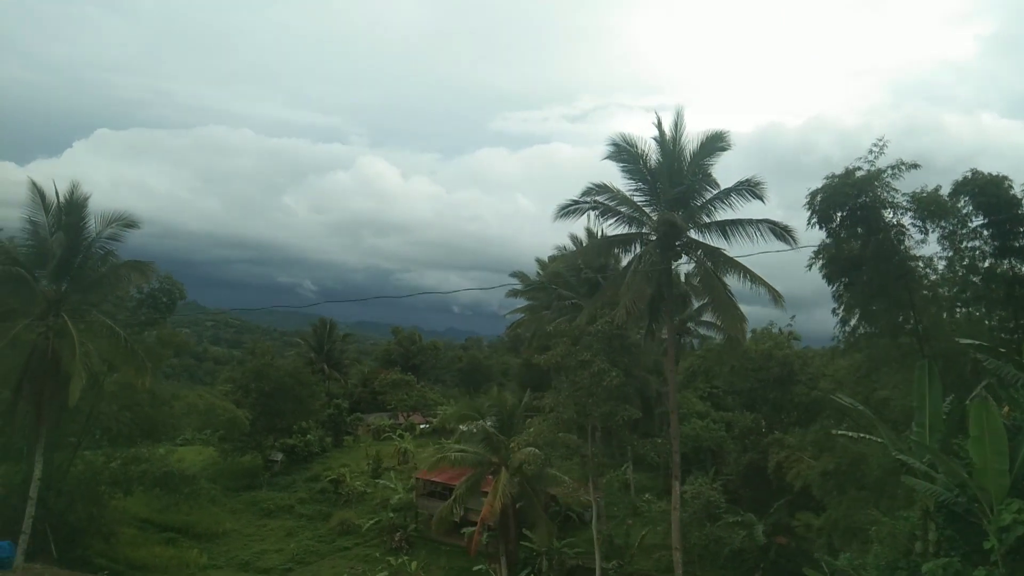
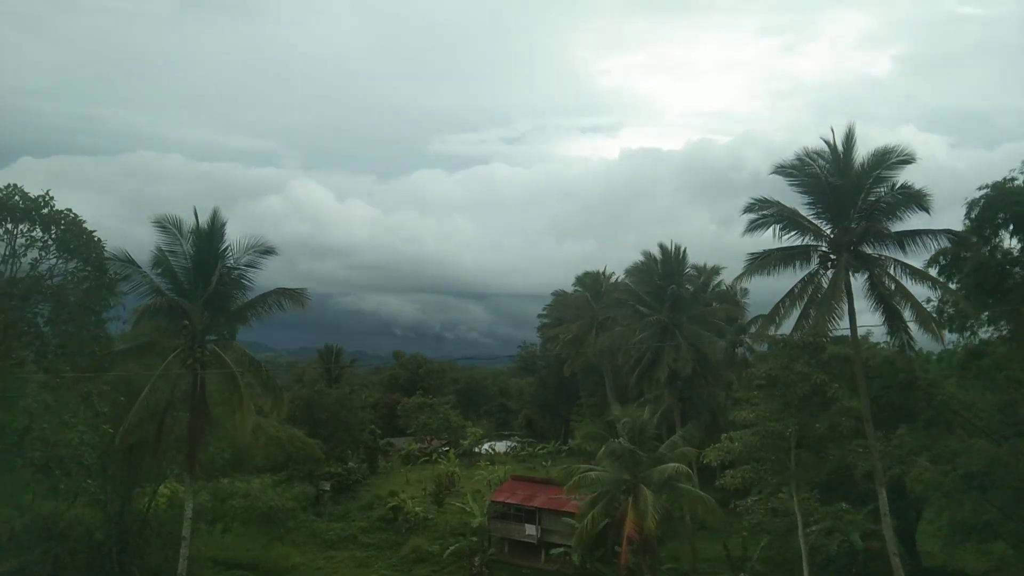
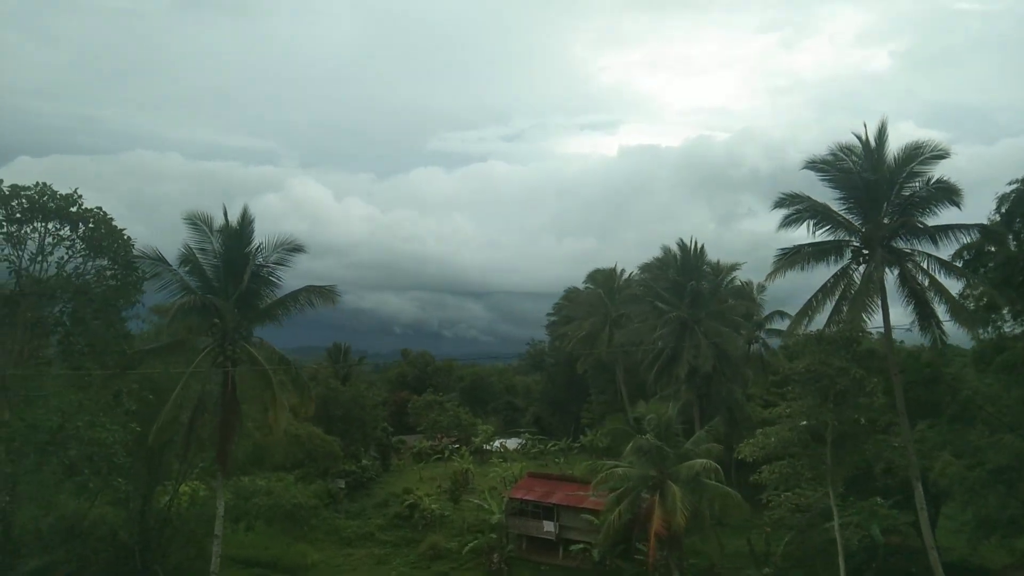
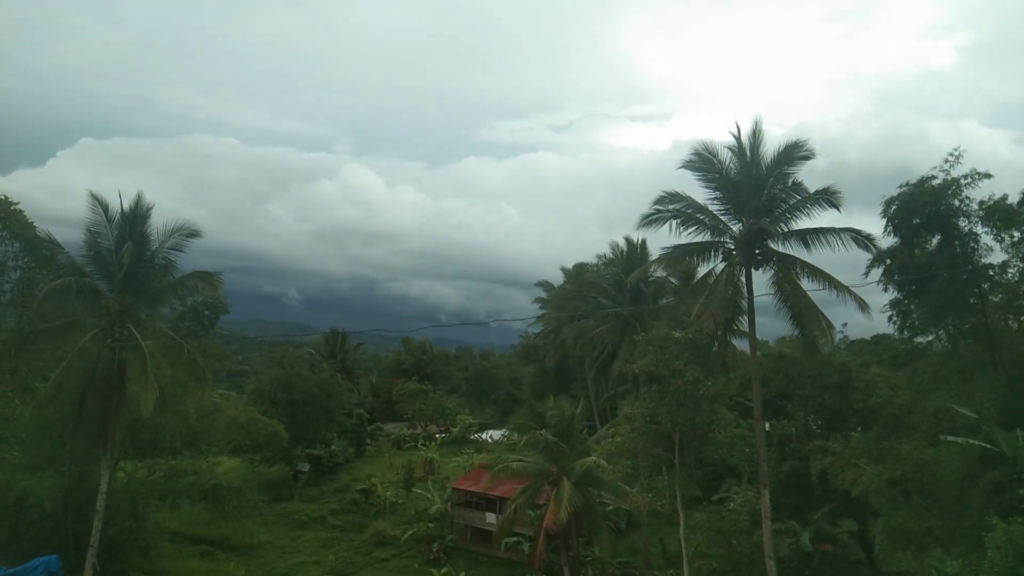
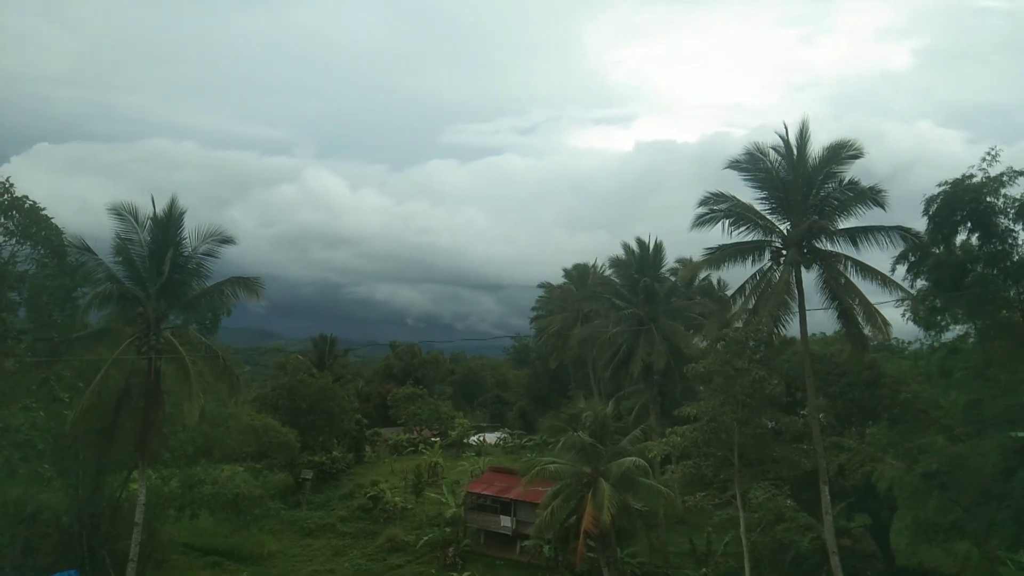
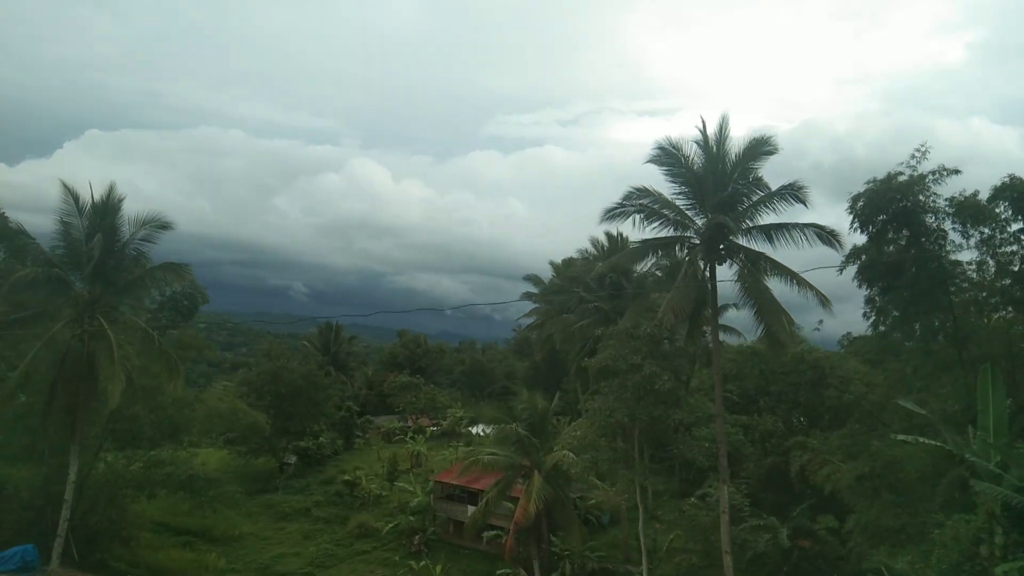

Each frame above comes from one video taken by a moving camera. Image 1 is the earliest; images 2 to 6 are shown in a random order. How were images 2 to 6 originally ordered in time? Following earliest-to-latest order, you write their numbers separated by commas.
6, 4, 5, 2, 3
